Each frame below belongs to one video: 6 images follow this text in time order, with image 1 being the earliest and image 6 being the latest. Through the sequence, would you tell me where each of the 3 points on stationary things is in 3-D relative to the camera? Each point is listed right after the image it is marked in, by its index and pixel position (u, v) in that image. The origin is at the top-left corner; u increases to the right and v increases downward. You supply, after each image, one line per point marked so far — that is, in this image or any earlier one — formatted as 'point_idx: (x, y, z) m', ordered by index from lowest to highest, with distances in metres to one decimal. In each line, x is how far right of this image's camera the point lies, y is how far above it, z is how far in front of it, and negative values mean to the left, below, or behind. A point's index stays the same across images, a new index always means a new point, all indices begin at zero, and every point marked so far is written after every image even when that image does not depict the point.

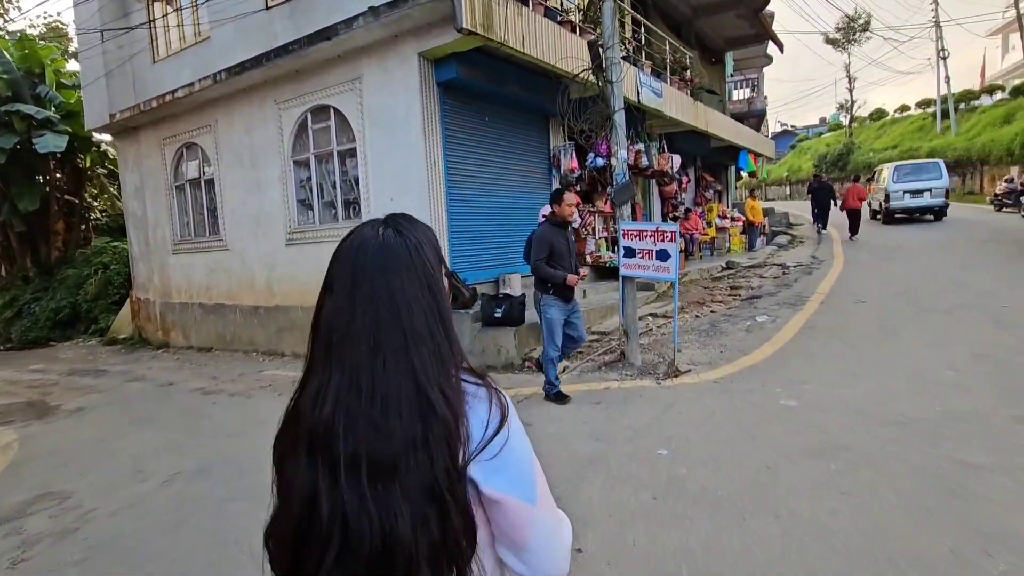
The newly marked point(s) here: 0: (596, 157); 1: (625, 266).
0: (+1.5, +2.3, +9.4) m
1: (+1.2, +0.2, +5.6) m
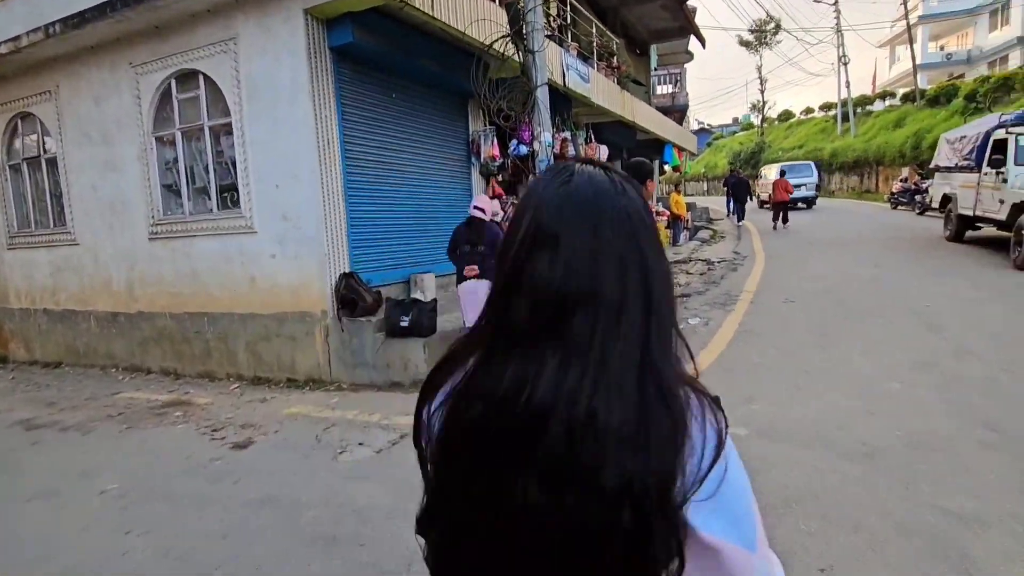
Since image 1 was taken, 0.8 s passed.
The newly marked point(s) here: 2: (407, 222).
0: (+0.1, +2.4, +8.6) m
1: (+0.3, +0.2, +4.8) m
2: (-1.5, +0.9, +7.4) m
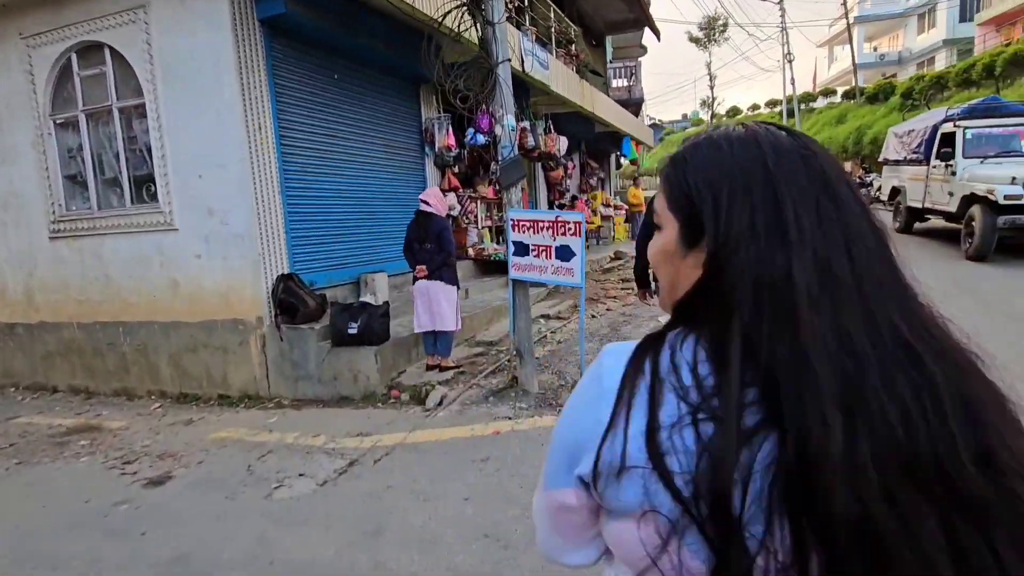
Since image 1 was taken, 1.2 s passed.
0: (-0.6, +2.4, +8.0) m
1: (0.0, +0.2, +4.3) m
2: (-2.0, +0.9, +6.7) m
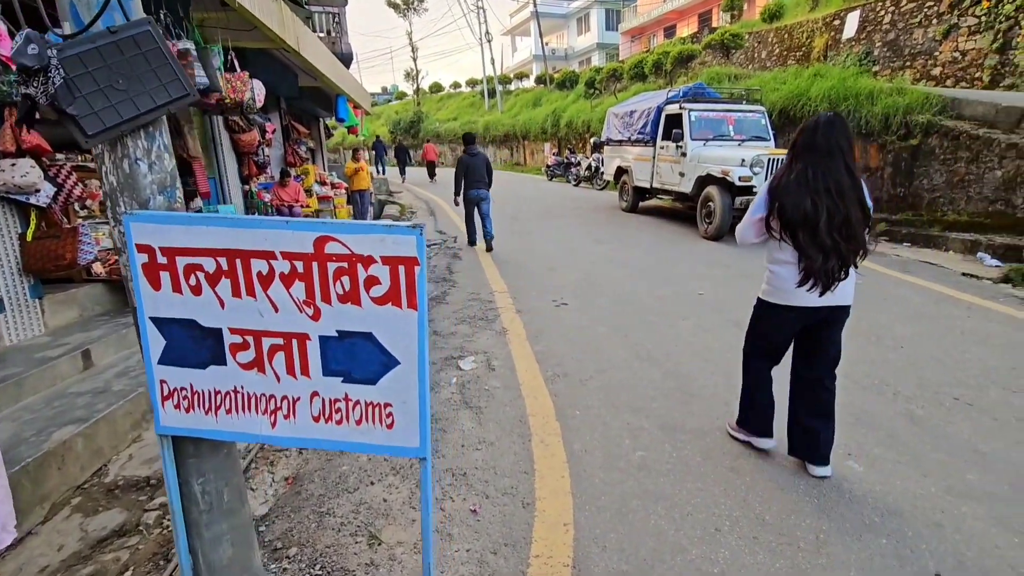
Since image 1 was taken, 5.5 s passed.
0: (-3.5, +1.9, +4.0) m
1: (-0.8, -0.3, +1.3) m
2: (-3.9, +0.3, +2.3) m
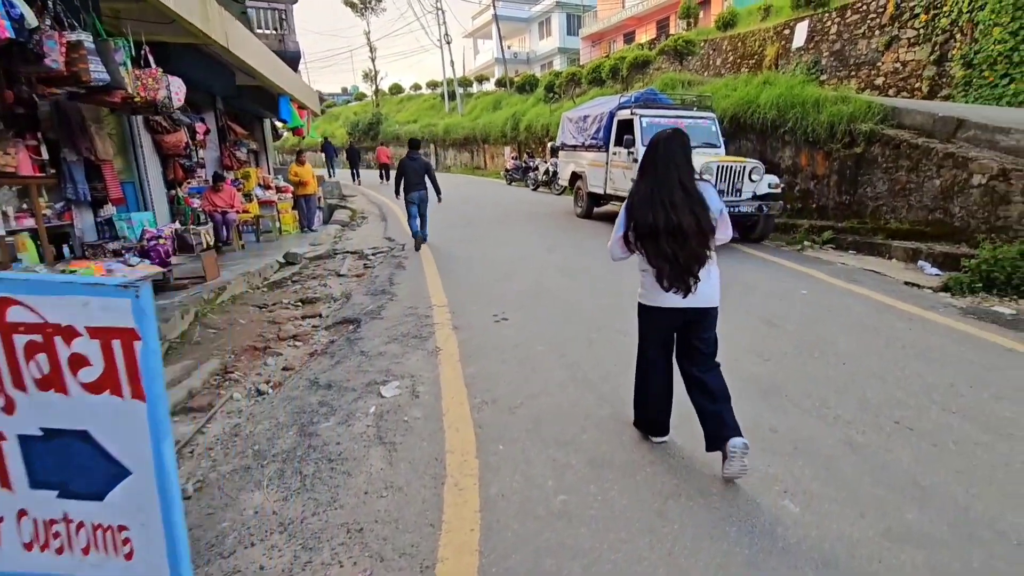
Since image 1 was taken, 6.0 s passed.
0: (-4.0, +1.7, +3.5) m
1: (-1.2, -0.4, +0.9) m
2: (-4.3, +0.1, +1.7) m
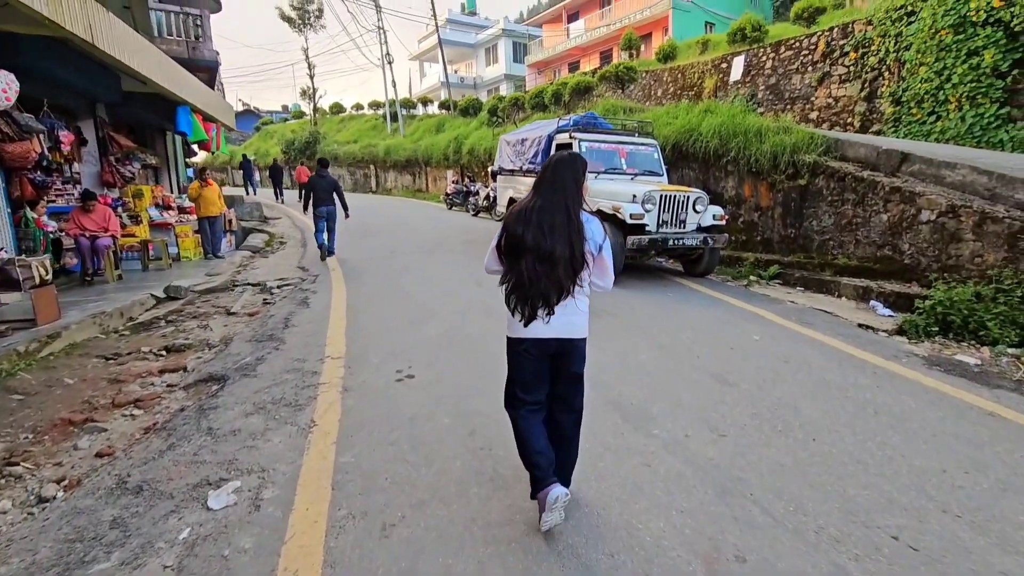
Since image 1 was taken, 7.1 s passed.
0: (-4.6, +1.4, +2.2) m
1: (-1.6, -0.7, -0.2) m
2: (-4.8, -0.1, +0.3) m
